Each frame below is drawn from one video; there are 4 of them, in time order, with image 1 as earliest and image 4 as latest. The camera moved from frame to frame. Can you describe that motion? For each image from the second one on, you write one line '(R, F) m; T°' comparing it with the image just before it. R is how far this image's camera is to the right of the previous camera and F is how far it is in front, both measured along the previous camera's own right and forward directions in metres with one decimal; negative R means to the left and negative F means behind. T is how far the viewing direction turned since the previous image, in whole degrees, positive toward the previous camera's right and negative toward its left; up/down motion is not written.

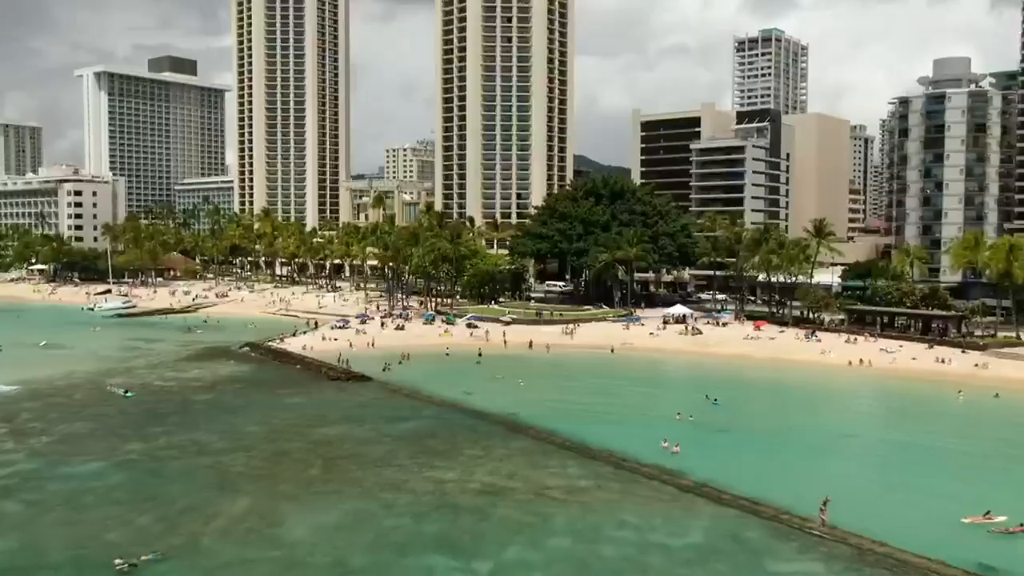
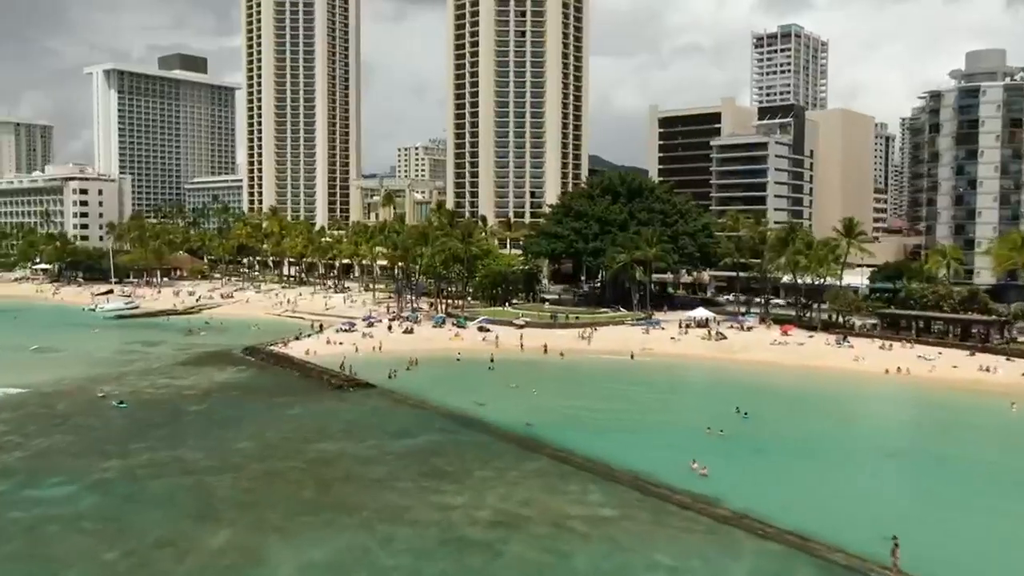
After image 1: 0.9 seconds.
(-0.1, +4.2) m; -1°
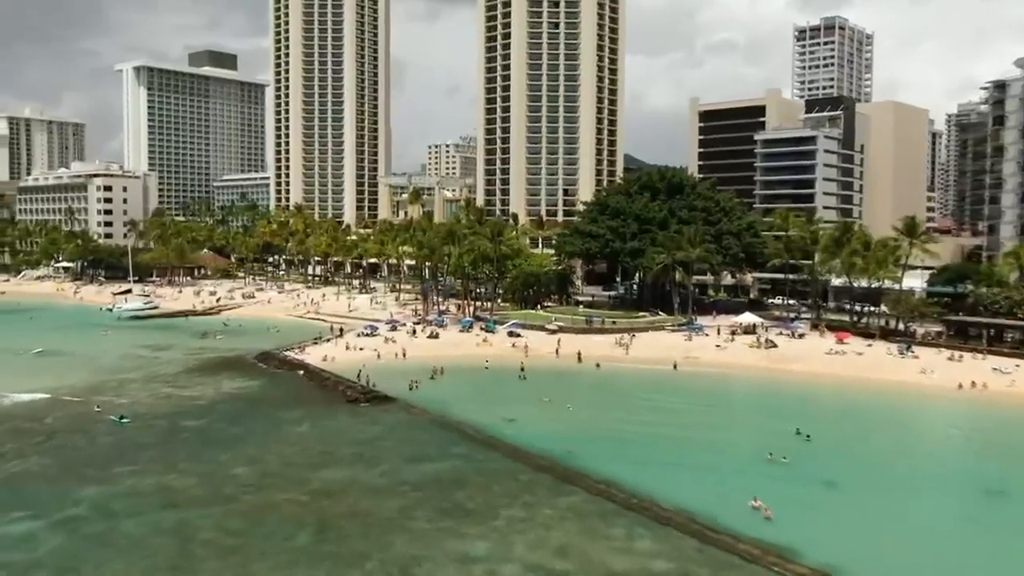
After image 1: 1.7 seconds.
(-0.1, +5.8) m; -2°
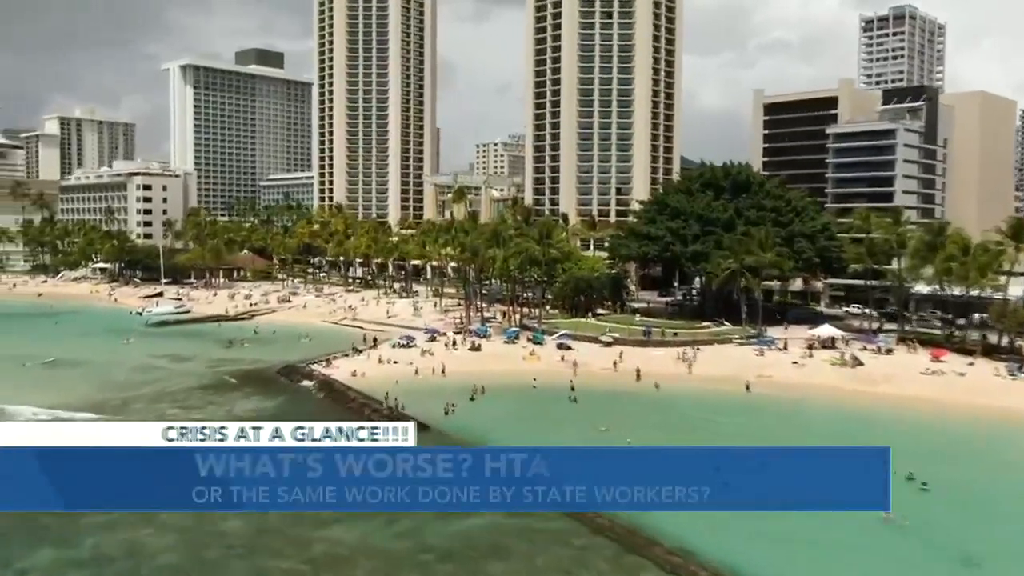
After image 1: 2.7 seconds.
(-0.1, +7.8) m; -3°
